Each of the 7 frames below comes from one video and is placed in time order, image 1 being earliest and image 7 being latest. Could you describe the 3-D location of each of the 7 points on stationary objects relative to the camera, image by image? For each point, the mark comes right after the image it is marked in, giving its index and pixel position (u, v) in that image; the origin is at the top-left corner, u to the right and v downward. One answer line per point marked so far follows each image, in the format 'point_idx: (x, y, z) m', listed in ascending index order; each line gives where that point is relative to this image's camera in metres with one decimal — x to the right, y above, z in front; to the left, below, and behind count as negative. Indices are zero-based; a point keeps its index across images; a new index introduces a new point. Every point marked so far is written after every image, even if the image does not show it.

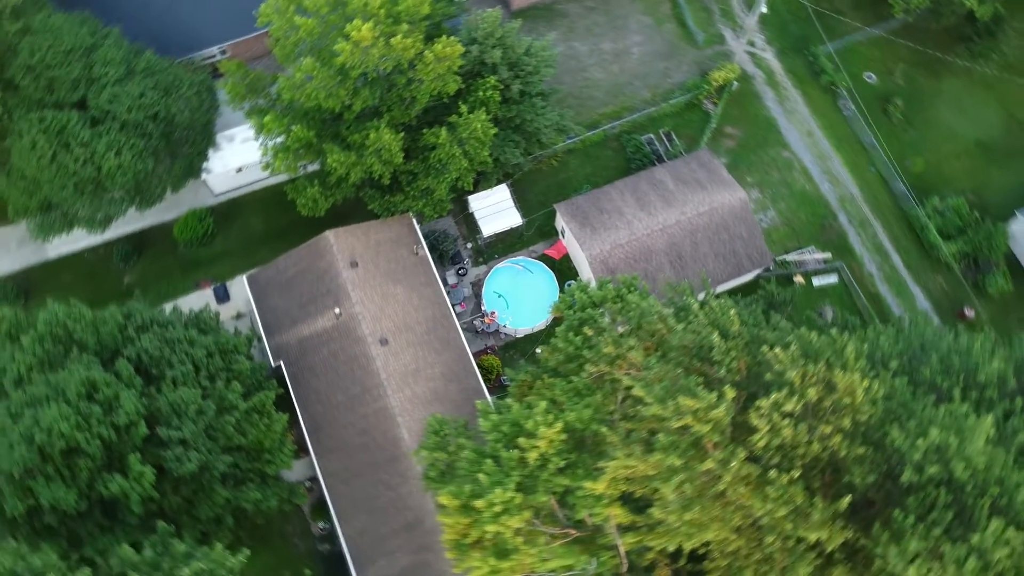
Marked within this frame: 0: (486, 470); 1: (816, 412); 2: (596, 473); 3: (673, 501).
0: (-0.5, -3.5, +15.8) m
1: (+5.6, -2.3, +14.9) m
2: (+1.6, -3.5, +15.7) m
3: (+2.9, -3.7, +14.2) m
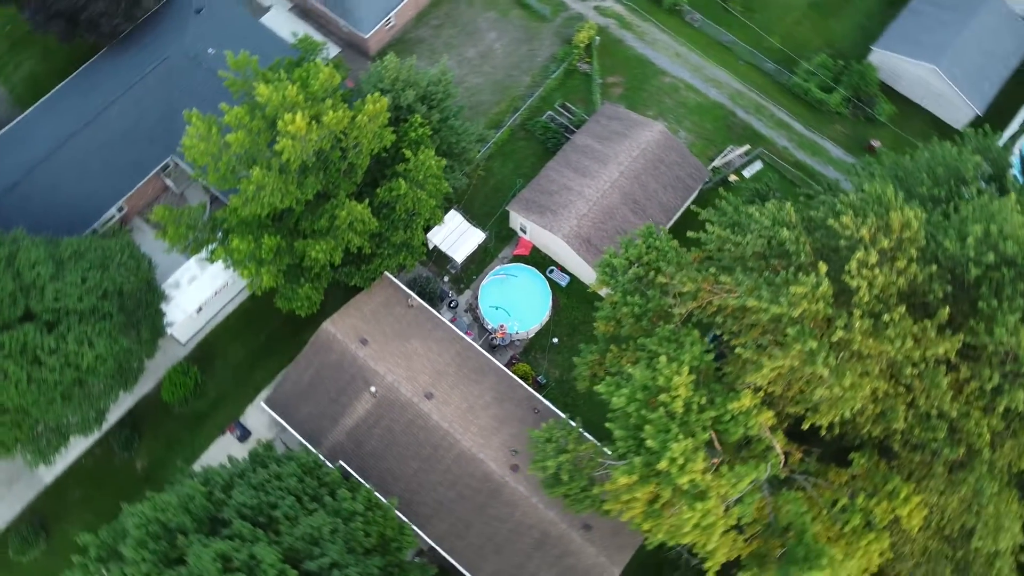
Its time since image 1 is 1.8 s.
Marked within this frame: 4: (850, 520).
0: (+2.8, -3.1, +16.9) m
1: (+7.8, +0.7, +17.0) m
2: (+4.7, -2.2, +17.1) m
3: (+6.2, -1.7, +15.8) m
4: (+6.9, -4.7, +16.8) m
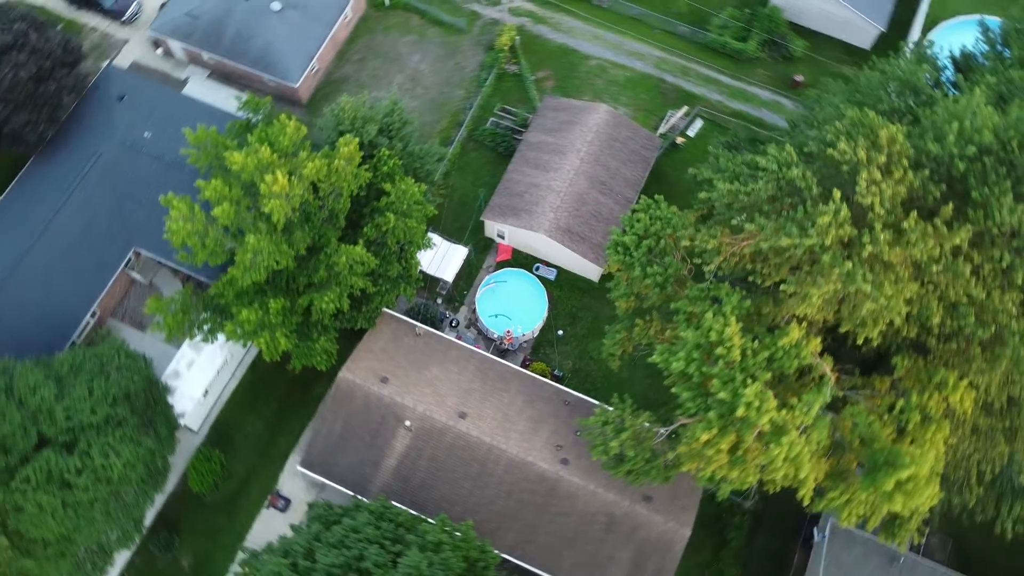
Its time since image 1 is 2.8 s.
0: (+4.5, -2.2, +17.7) m
1: (+8.3, +2.6, +18.3) m
2: (+6.0, -0.9, +18.1) m
3: (+7.5, -0.1, +17.0) m
4: (+8.8, -2.8, +18.0) m
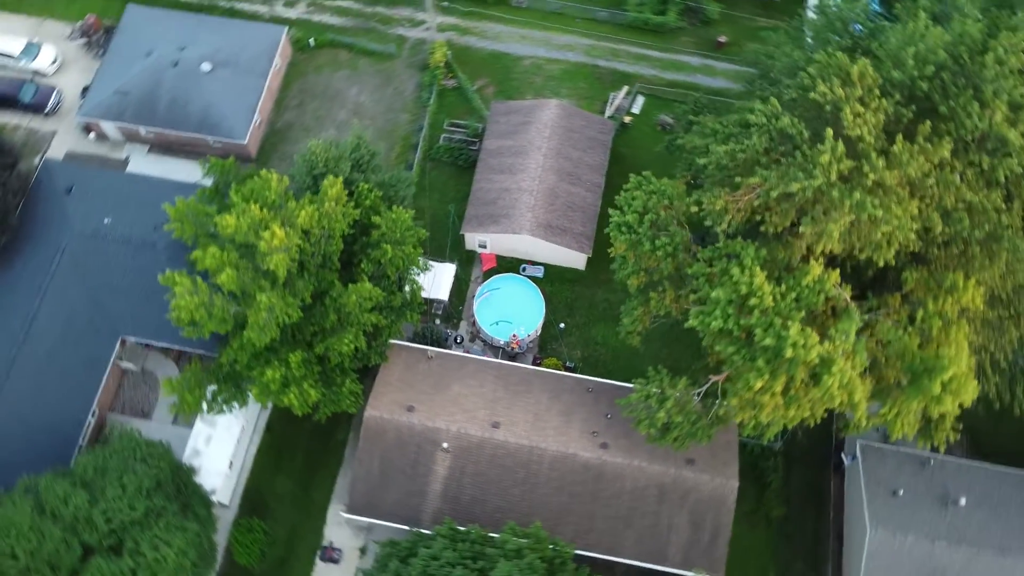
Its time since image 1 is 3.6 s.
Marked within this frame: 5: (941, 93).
0: (+5.7, -1.1, +18.6) m
1: (+8.3, +4.4, +19.5) m
2: (+6.9, +0.5, +19.1) m
3: (+8.2, +1.6, +18.1) m
4: (+10.0, -0.8, +19.2) m
5: (+10.5, +4.8, +20.1) m
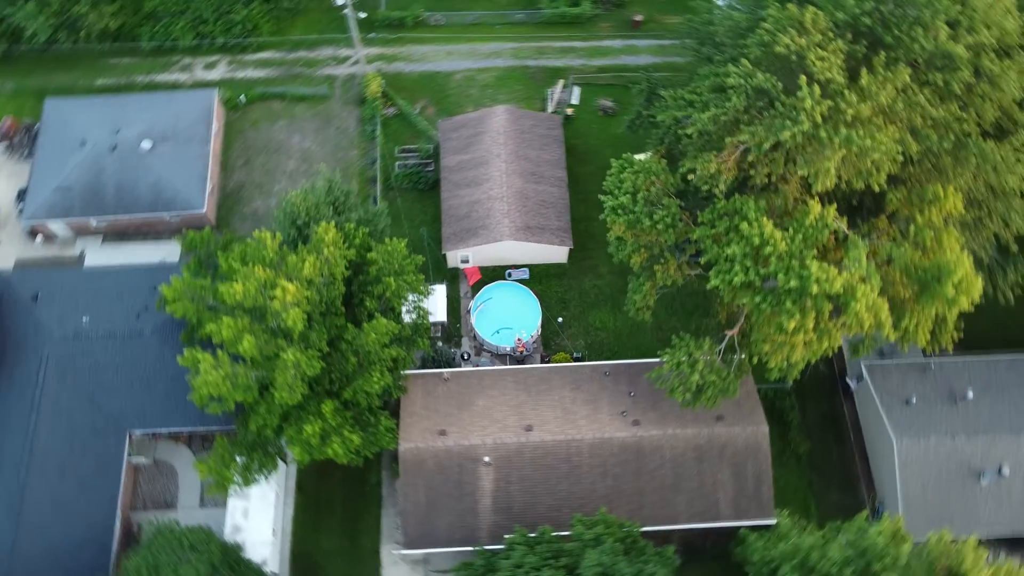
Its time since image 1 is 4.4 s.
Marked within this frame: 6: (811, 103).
0: (+6.5, +0.1, +19.7) m
1: (+7.8, +6.1, +20.8) m
2: (+7.3, +2.0, +20.3) m
3: (+8.4, +3.4, +19.4) m
4: (+10.6, +1.4, +20.7) m
5: (+9.8, +6.9, +21.6) m
6: (+7.1, +4.4, +19.5) m
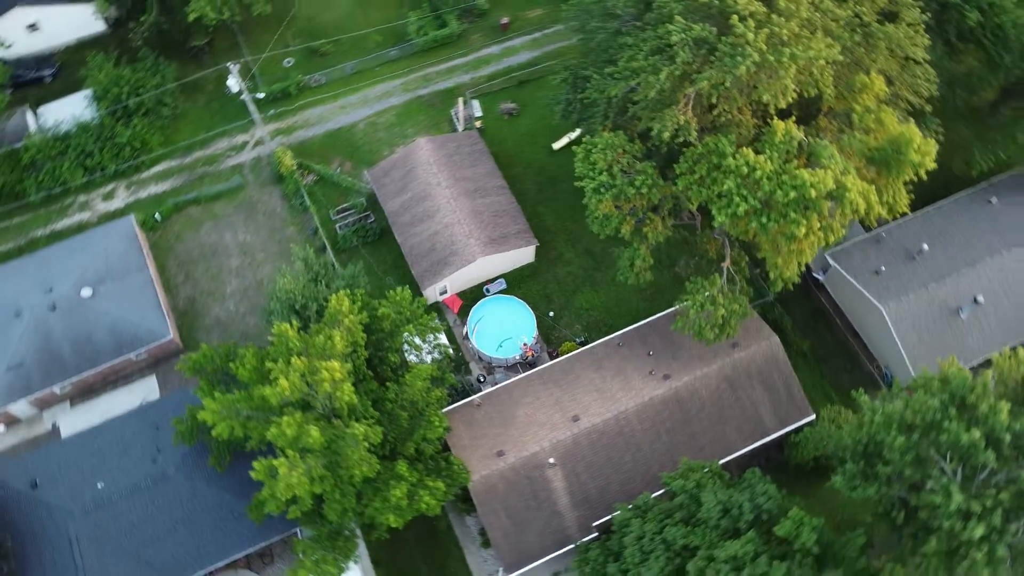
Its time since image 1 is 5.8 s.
0: (+7.1, +2.4, +21.6) m
1: (+6.1, +8.4, +22.9) m
2: (+7.1, +4.4, +22.3) m
3: (+7.8, +6.1, +21.7) m
4: (+10.3, +4.9, +23.3) m
5: (+7.5, +9.8, +24.0) m
6: (+6.2, +6.6, +21.6) m
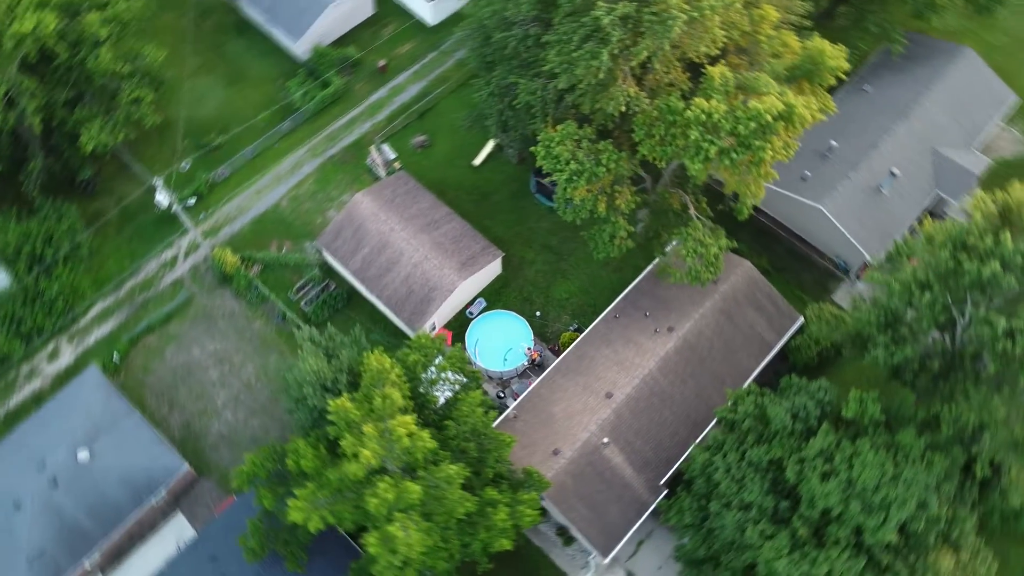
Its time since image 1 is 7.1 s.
0: (+6.7, +4.6, +23.8) m
1: (+3.6, +9.8, +25.0) m
2: (+6.0, +6.4, +24.6) m
3: (+6.1, +8.3, +24.0) m
4: (+8.6, +7.9, +26.0) m
5: (+4.2, +11.6, +26.3) m
6: (+4.5, +8.3, +23.6) m
